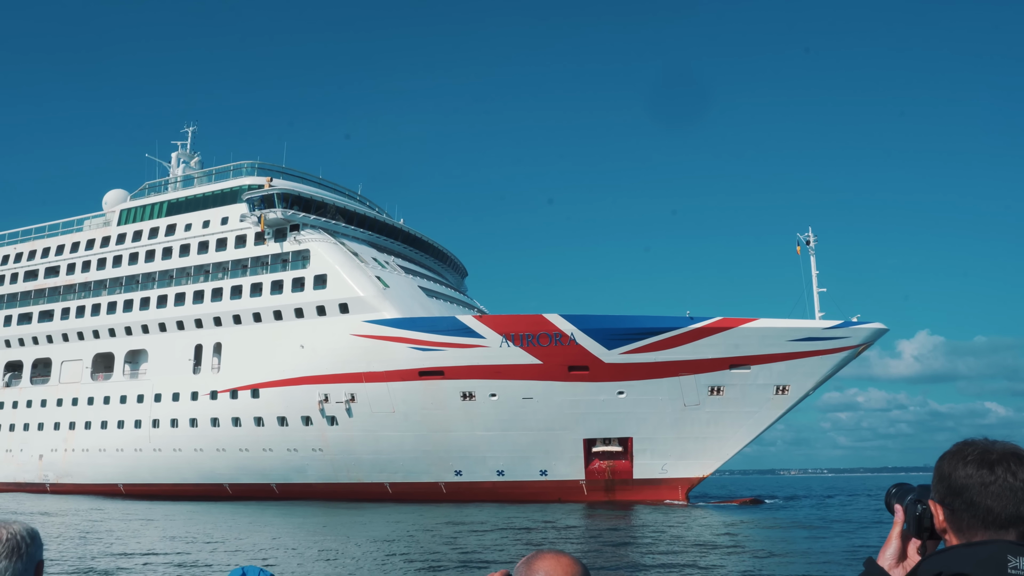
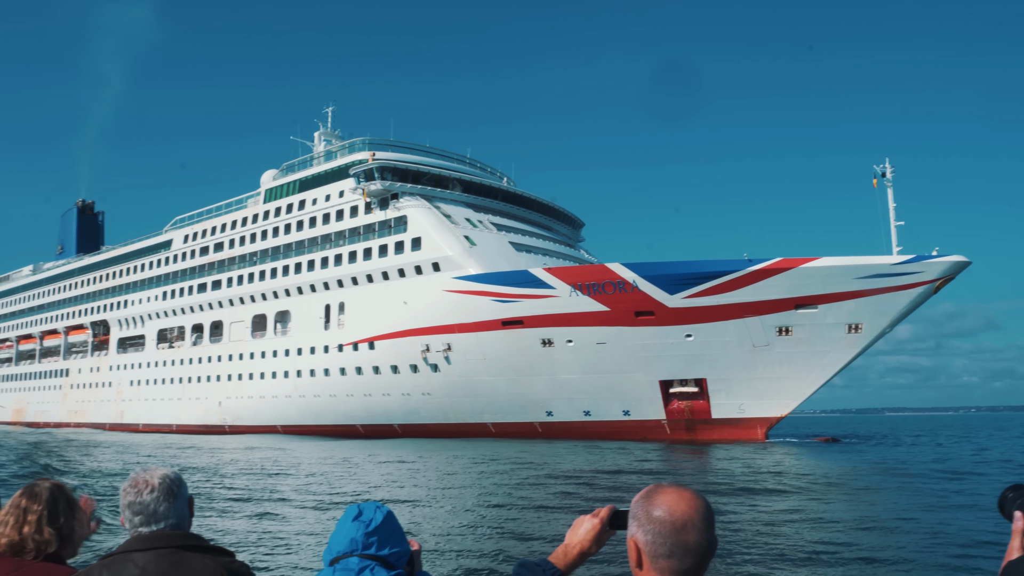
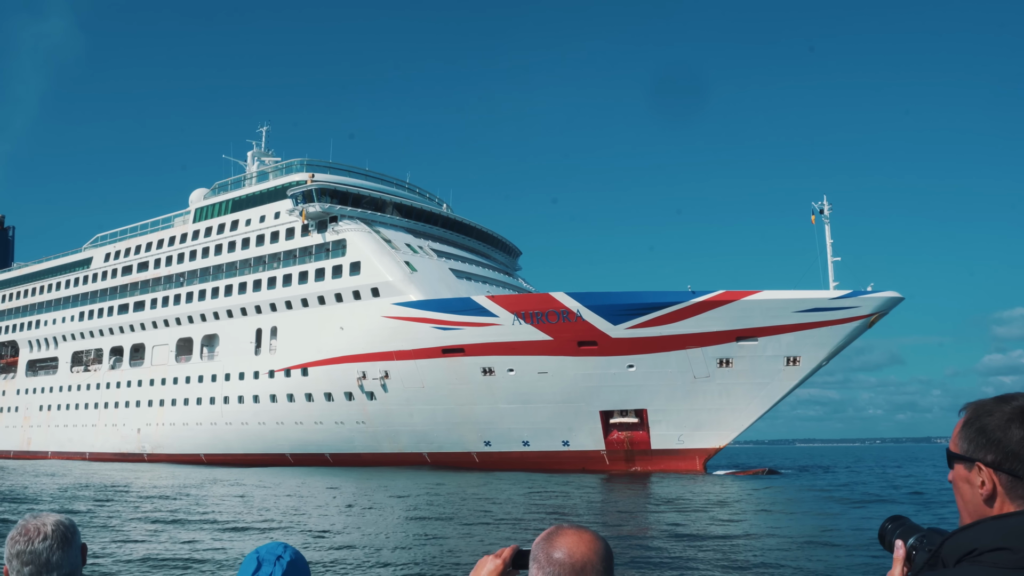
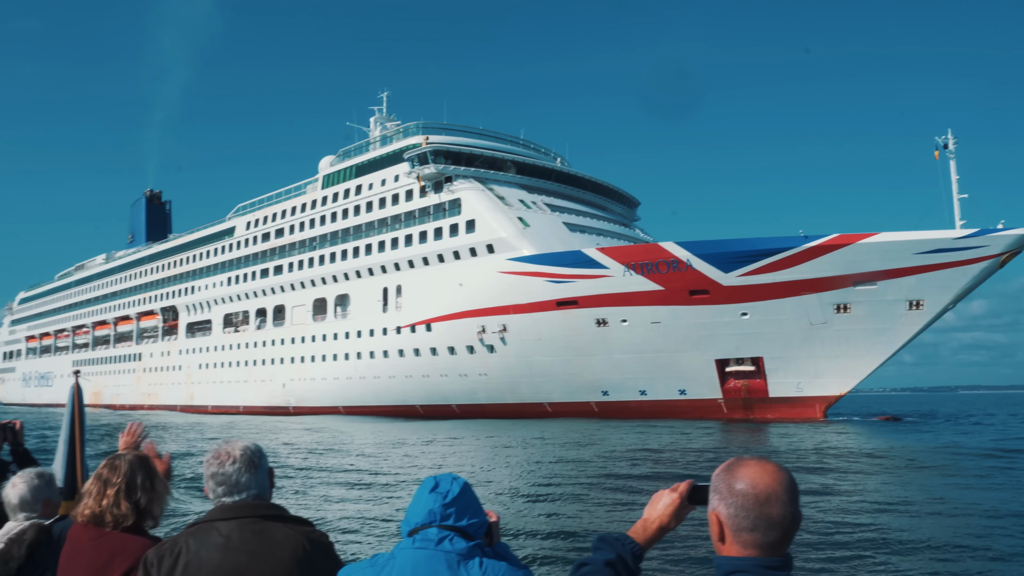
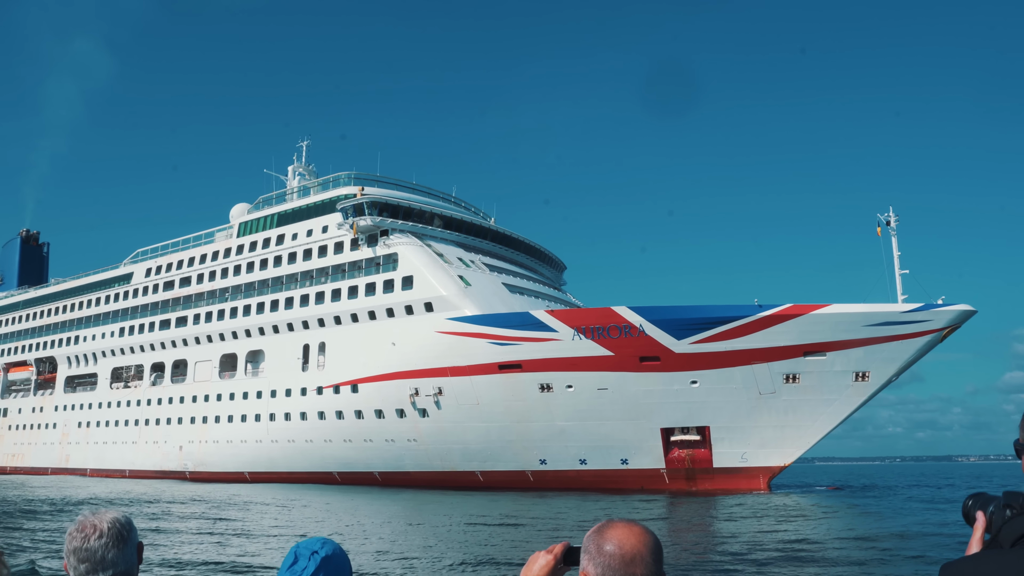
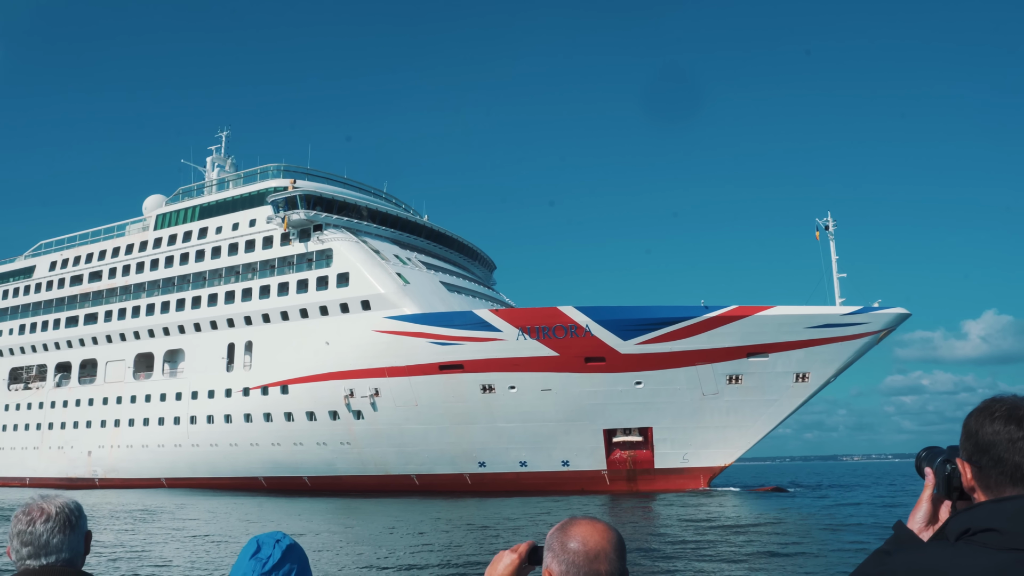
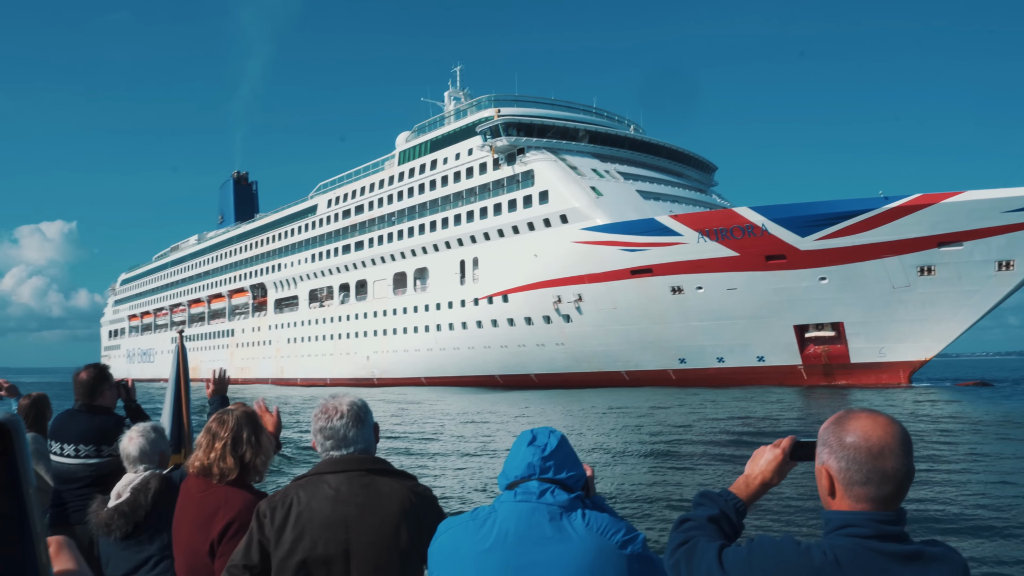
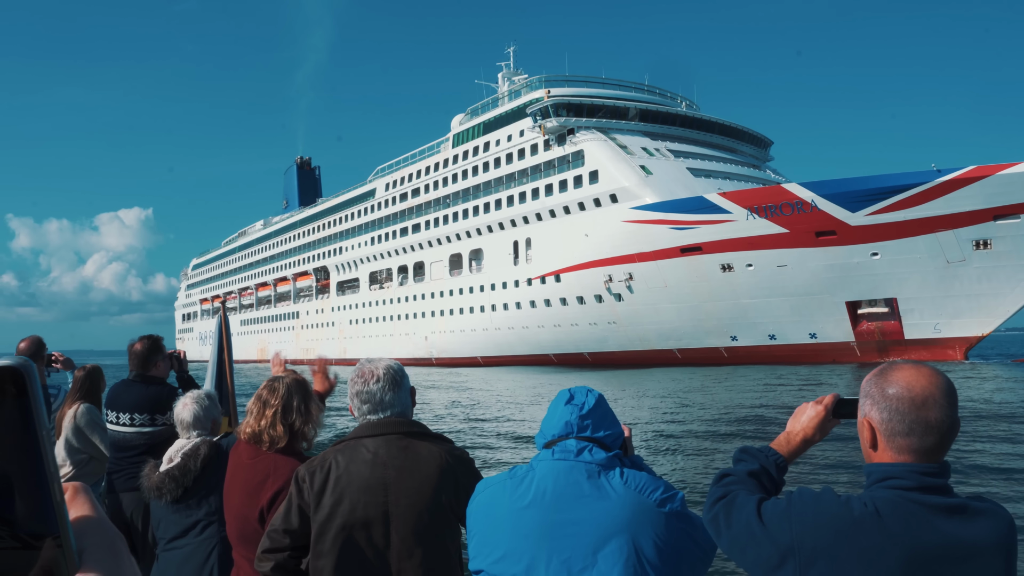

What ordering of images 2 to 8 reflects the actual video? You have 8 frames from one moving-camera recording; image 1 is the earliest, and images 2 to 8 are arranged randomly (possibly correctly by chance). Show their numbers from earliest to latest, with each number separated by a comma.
6, 5, 3, 2, 4, 7, 8
